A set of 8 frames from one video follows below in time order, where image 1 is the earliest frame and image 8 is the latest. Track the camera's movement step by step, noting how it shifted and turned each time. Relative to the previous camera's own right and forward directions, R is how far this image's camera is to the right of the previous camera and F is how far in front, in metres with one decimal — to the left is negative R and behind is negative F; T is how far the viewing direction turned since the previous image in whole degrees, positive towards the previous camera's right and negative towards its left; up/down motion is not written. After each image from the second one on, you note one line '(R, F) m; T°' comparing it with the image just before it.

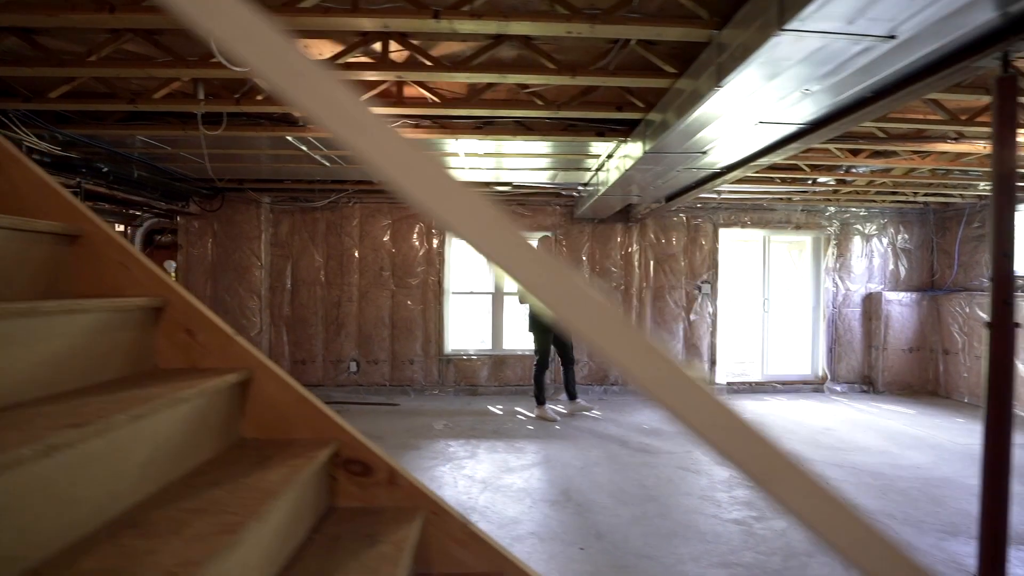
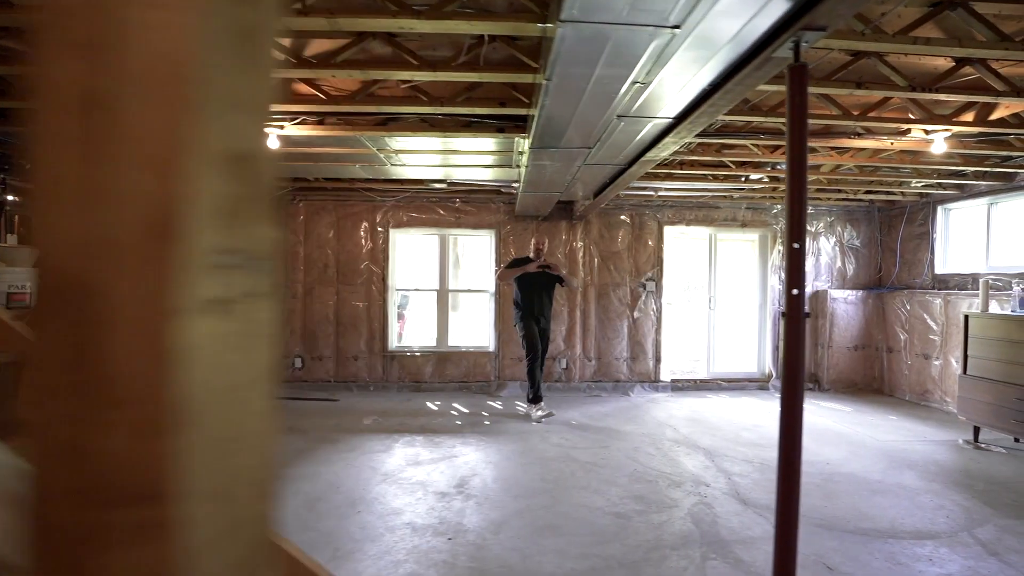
(+1.7, 0.0) m; 0°
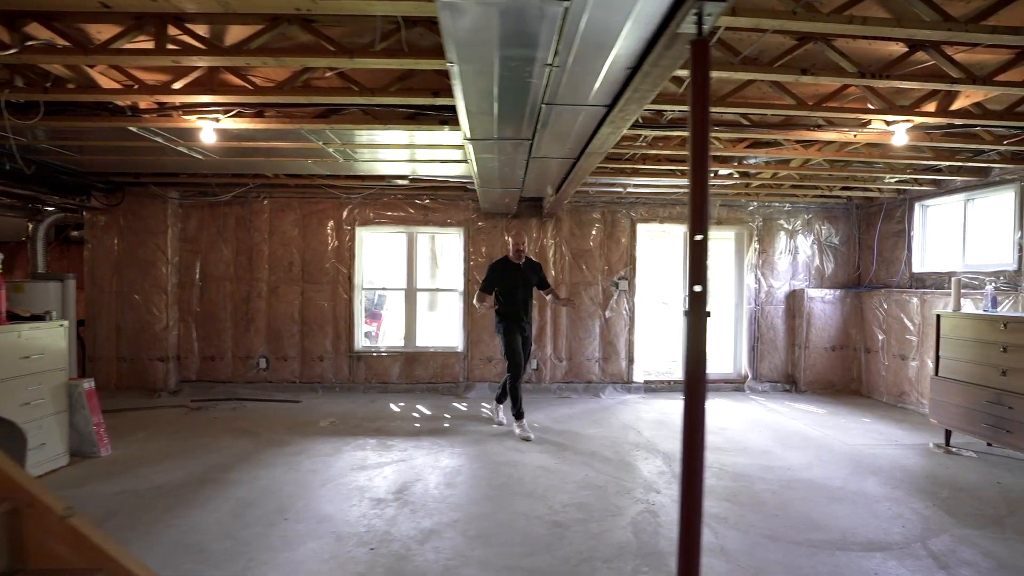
(+0.9, +0.1) m; 0°
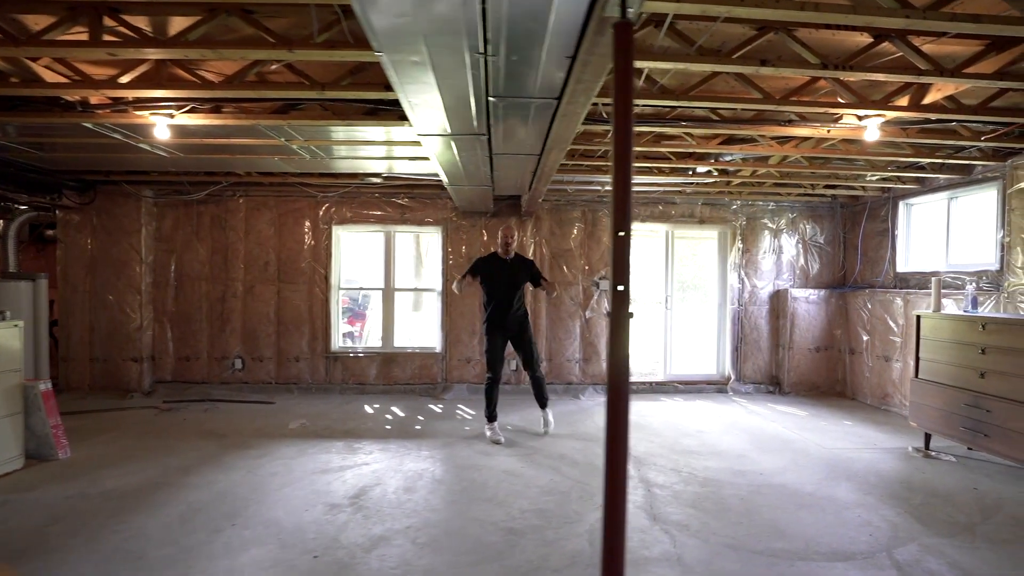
(+0.6, +0.1) m; 0°
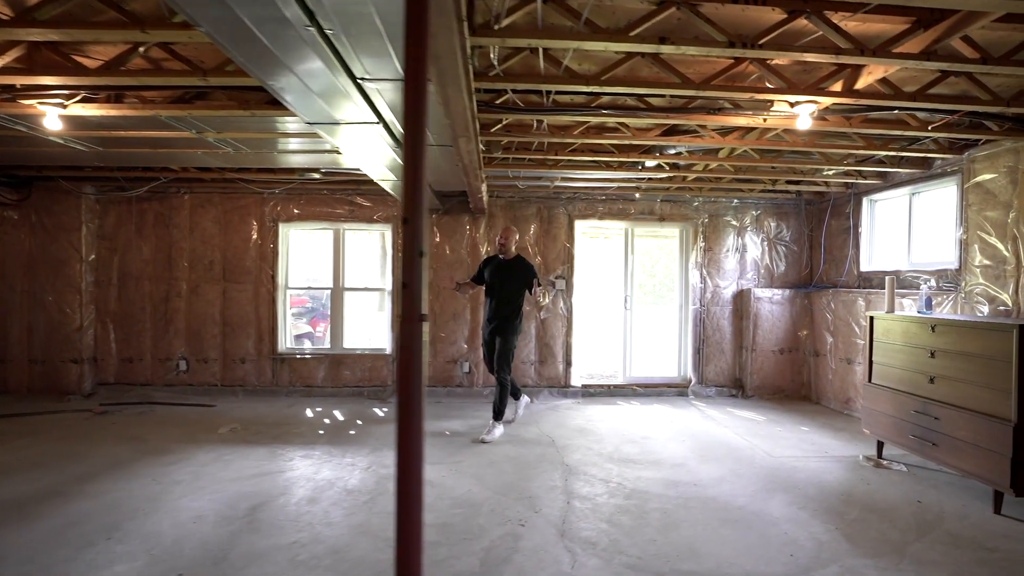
(+1.4, +0.2) m; 0°
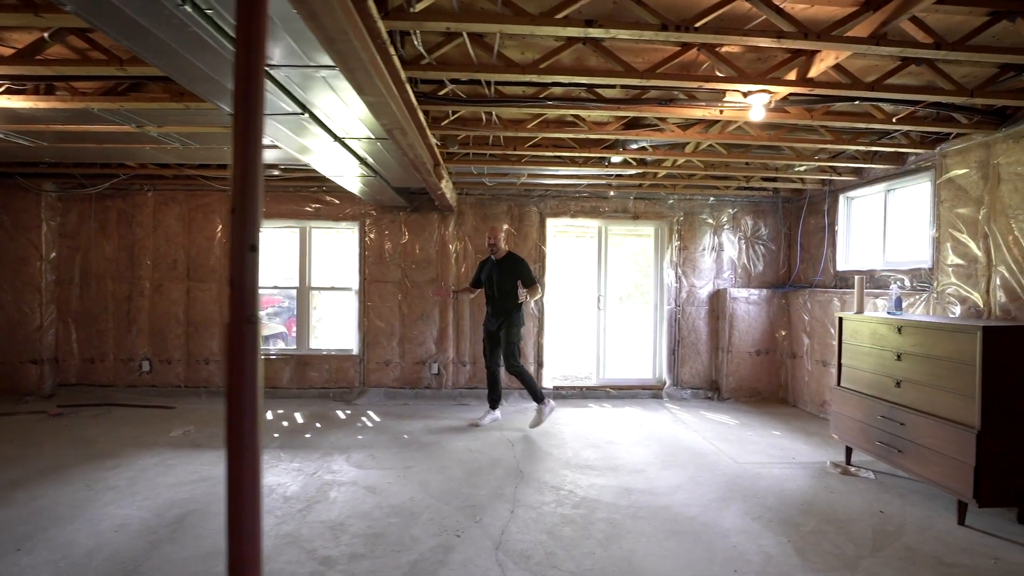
(+0.9, +0.1) m; 0°
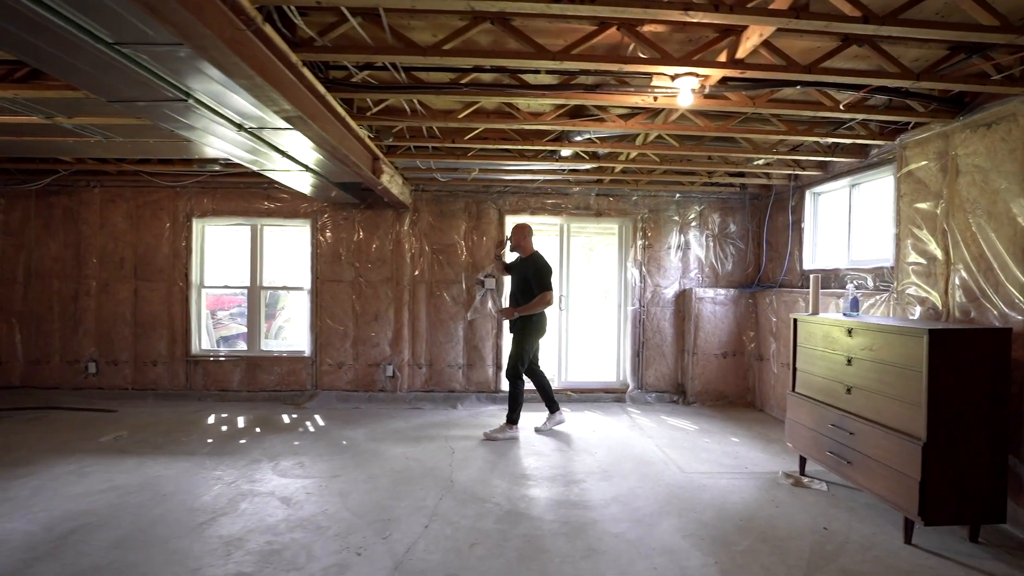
(+1.2, +0.2) m; 0°
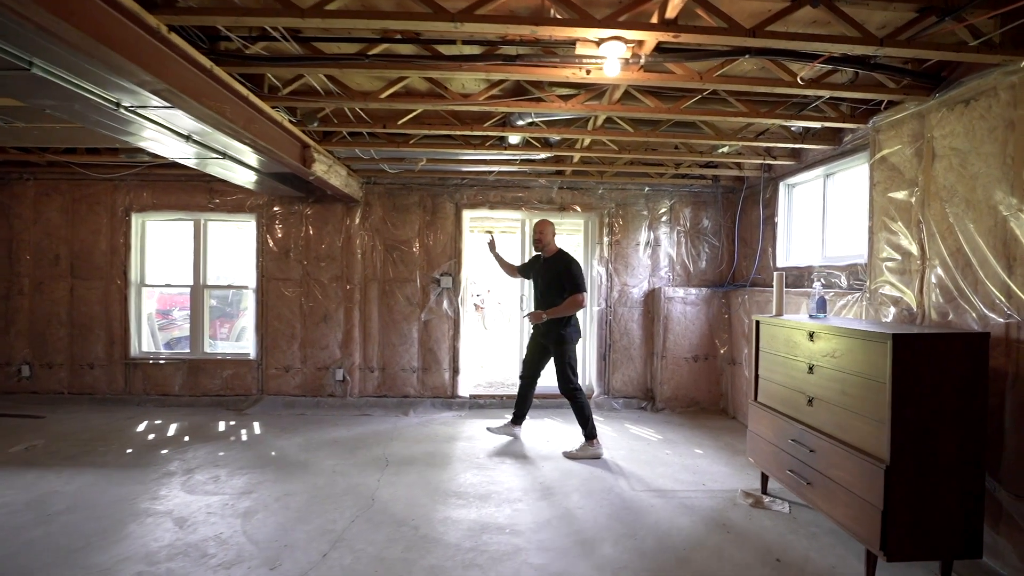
(+1.1, +0.3) m; 0°
